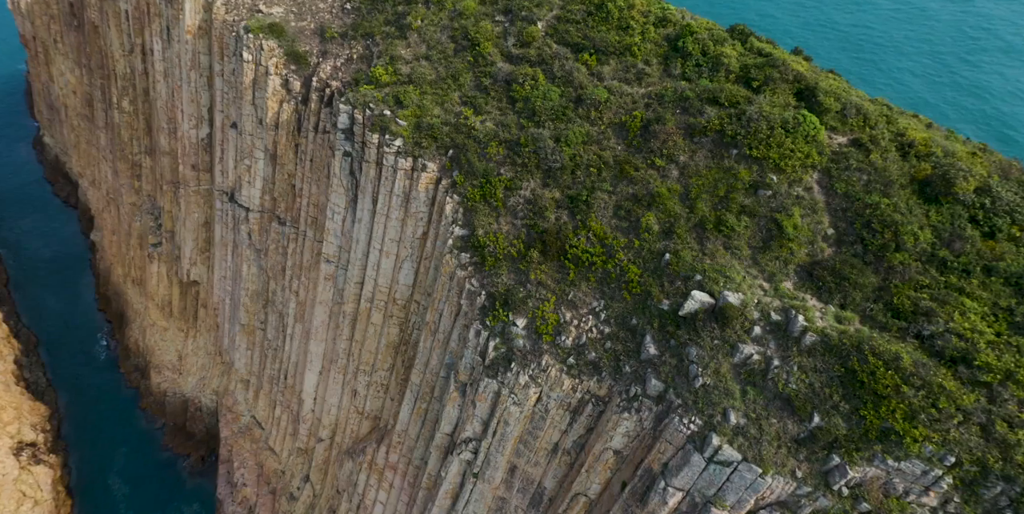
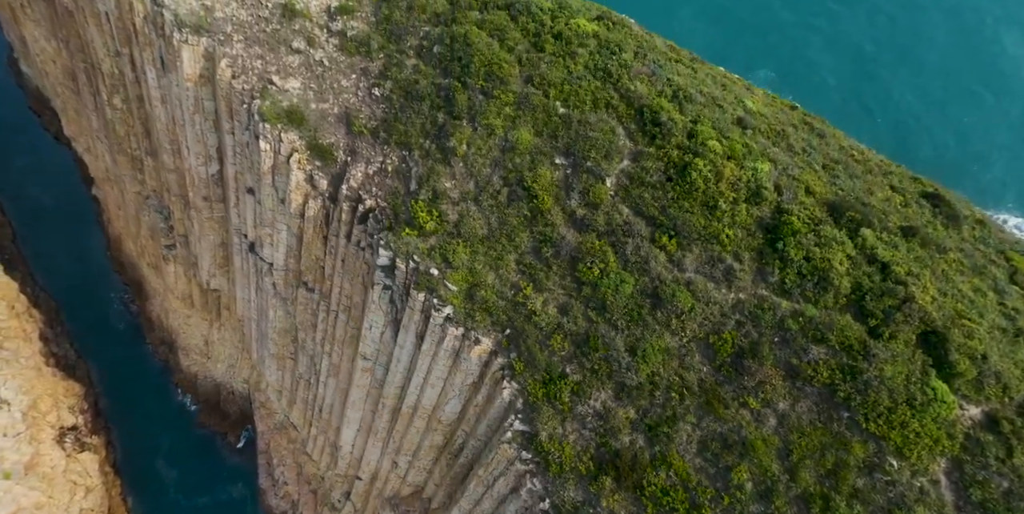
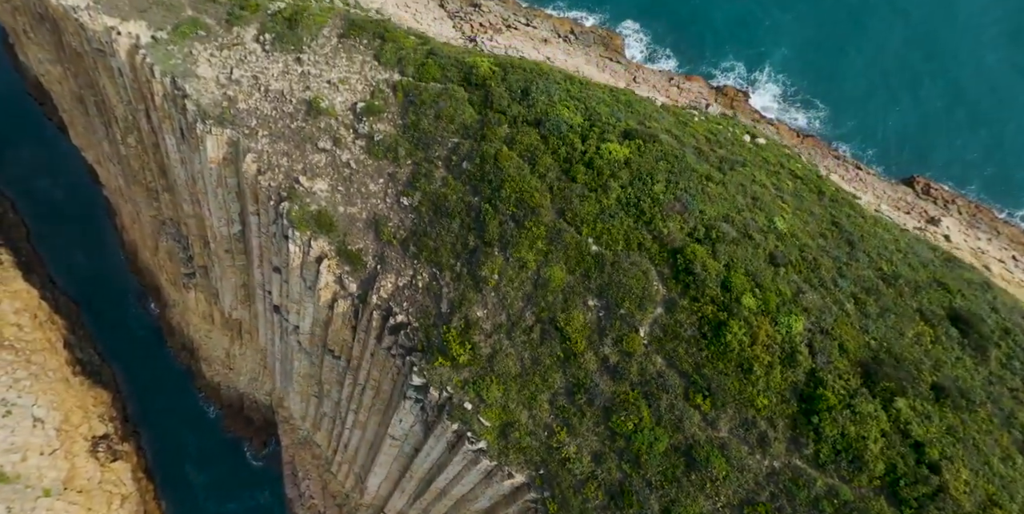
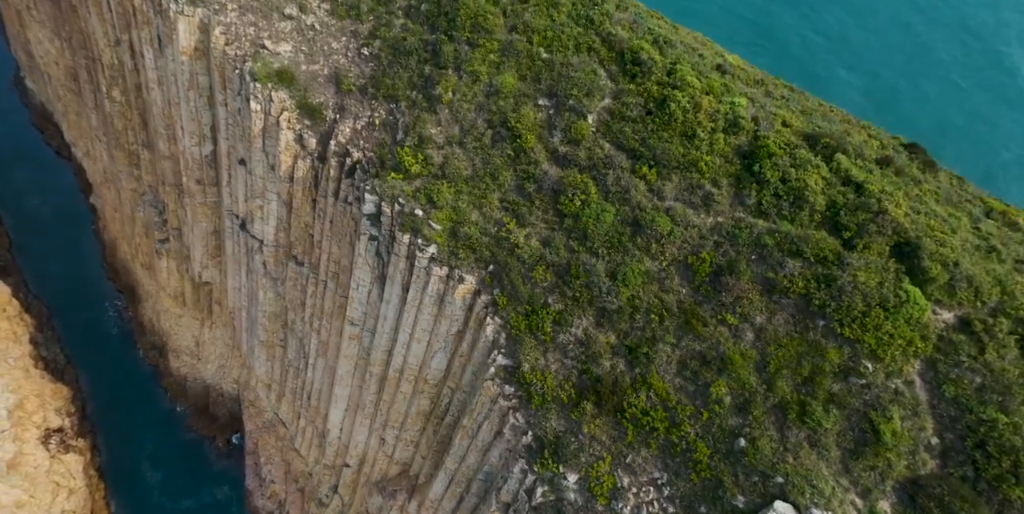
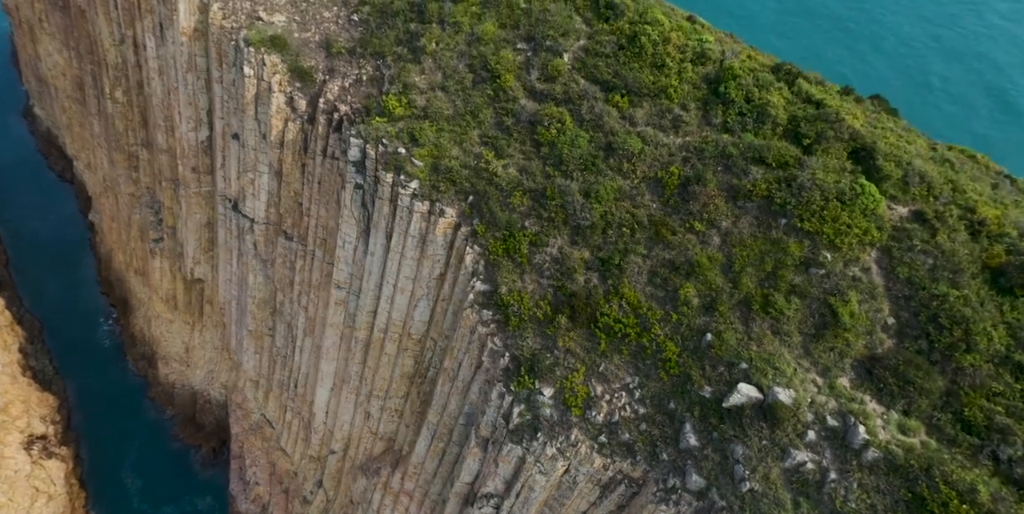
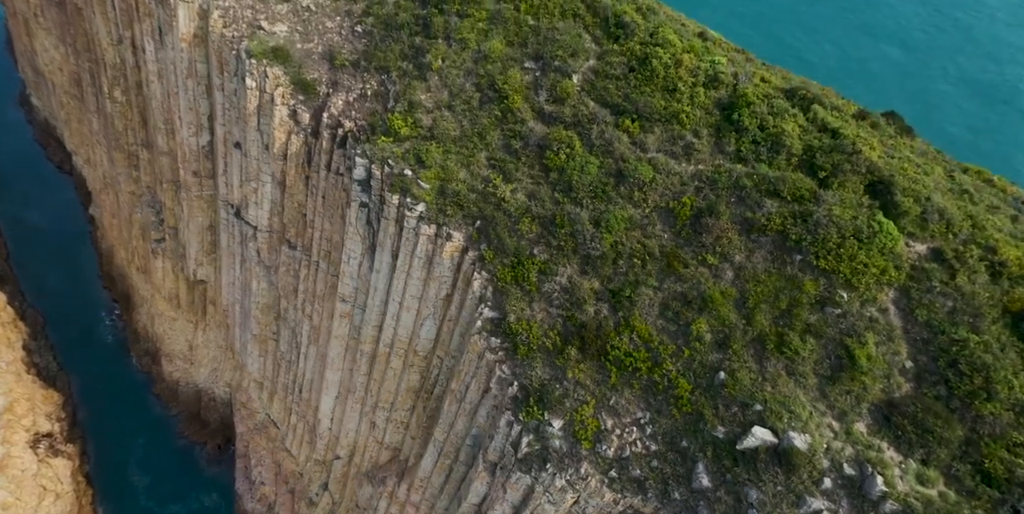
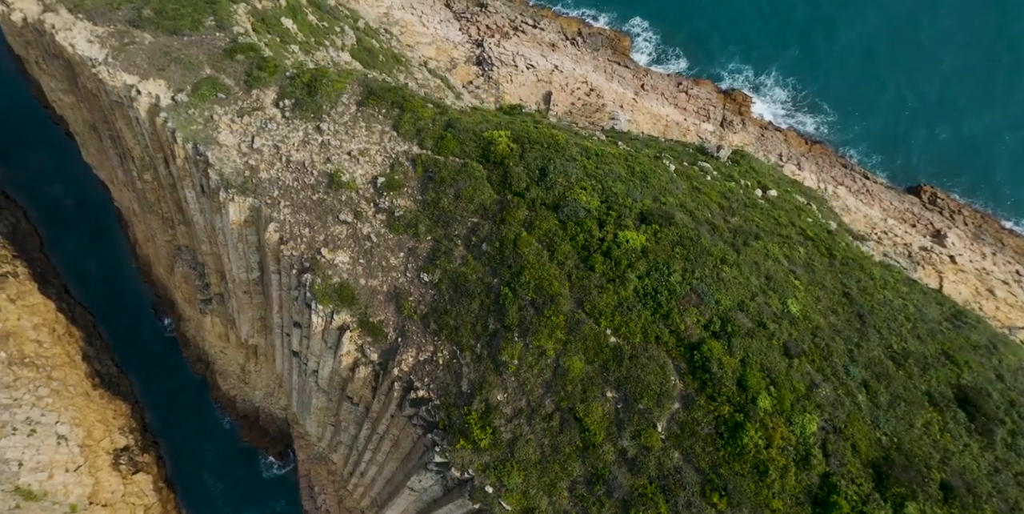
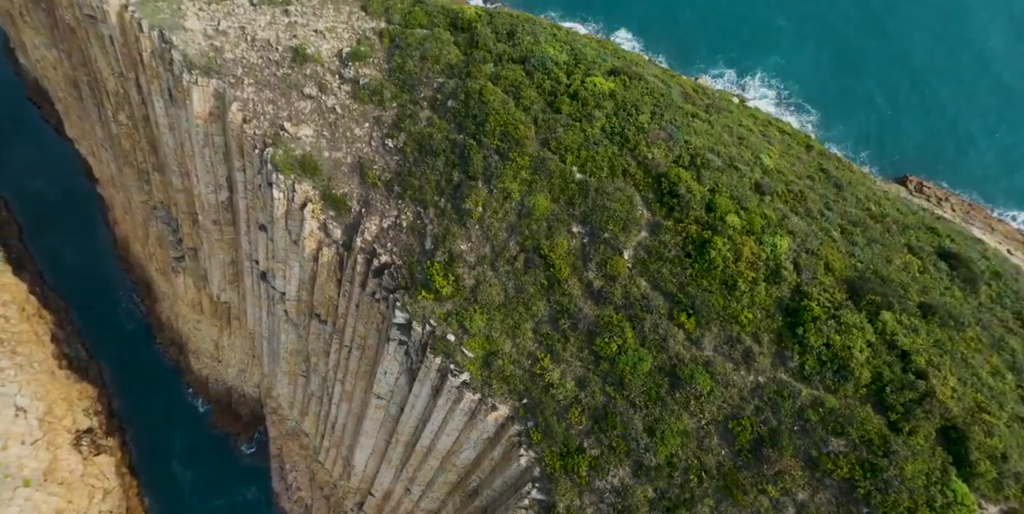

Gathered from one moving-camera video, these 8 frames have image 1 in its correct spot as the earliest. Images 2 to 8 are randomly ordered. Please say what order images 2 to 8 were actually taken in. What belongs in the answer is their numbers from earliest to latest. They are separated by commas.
5, 6, 4, 2, 8, 3, 7
